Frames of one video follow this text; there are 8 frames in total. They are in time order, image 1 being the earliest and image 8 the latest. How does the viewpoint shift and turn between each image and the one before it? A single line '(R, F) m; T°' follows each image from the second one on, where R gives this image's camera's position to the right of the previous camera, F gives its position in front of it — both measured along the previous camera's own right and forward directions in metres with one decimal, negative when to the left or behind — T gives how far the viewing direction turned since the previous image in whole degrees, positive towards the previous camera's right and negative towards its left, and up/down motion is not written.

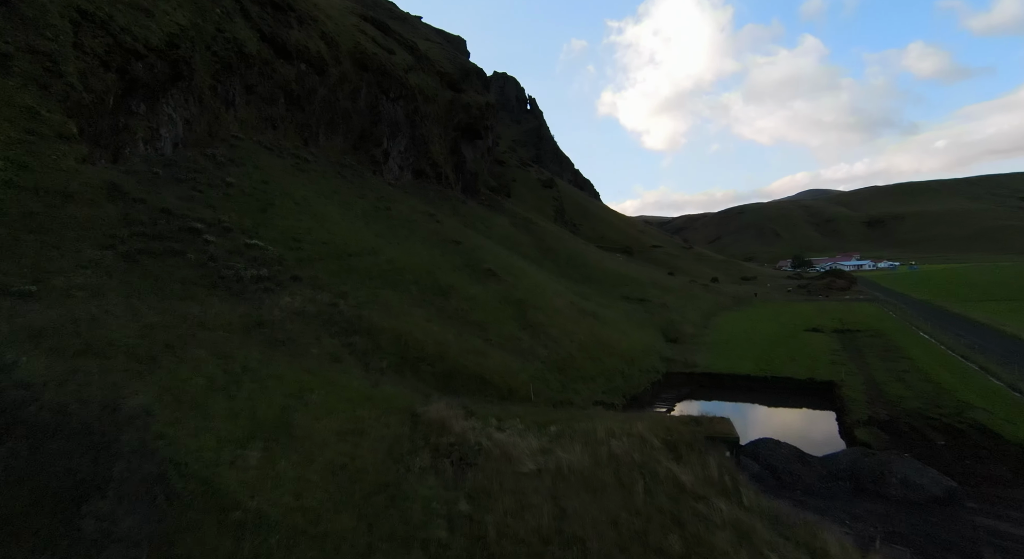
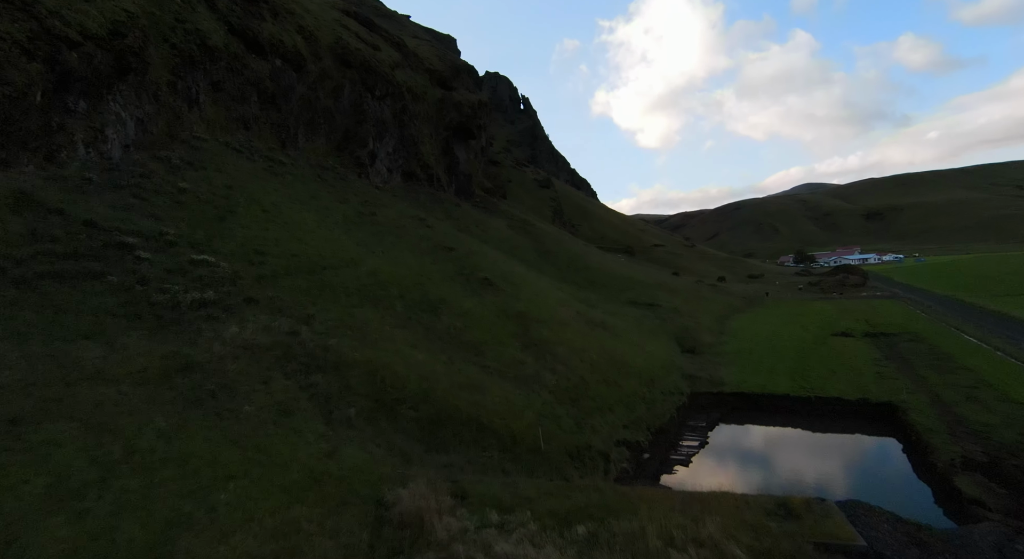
(-0.1, +4.4) m; 0°
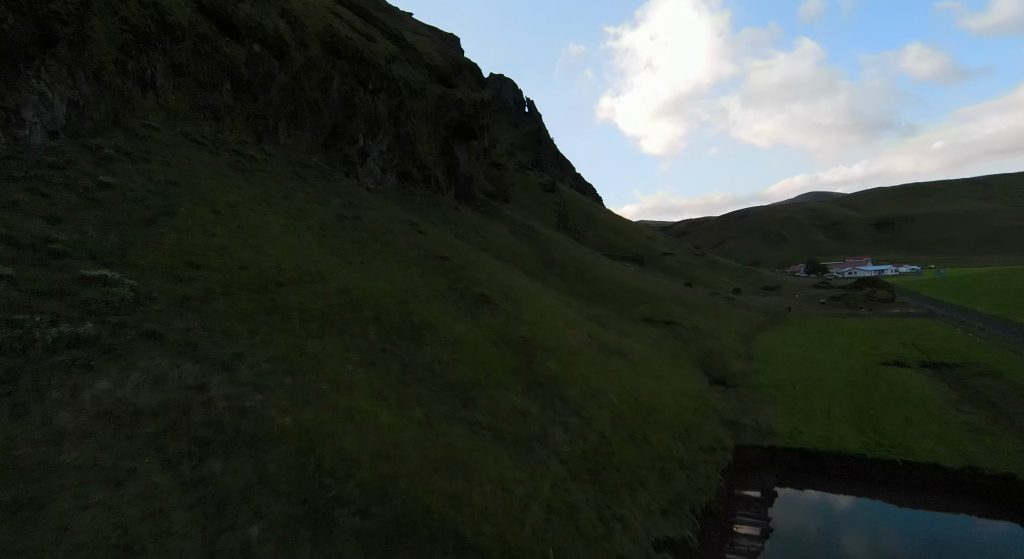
(0.0, +5.8) m; 0°
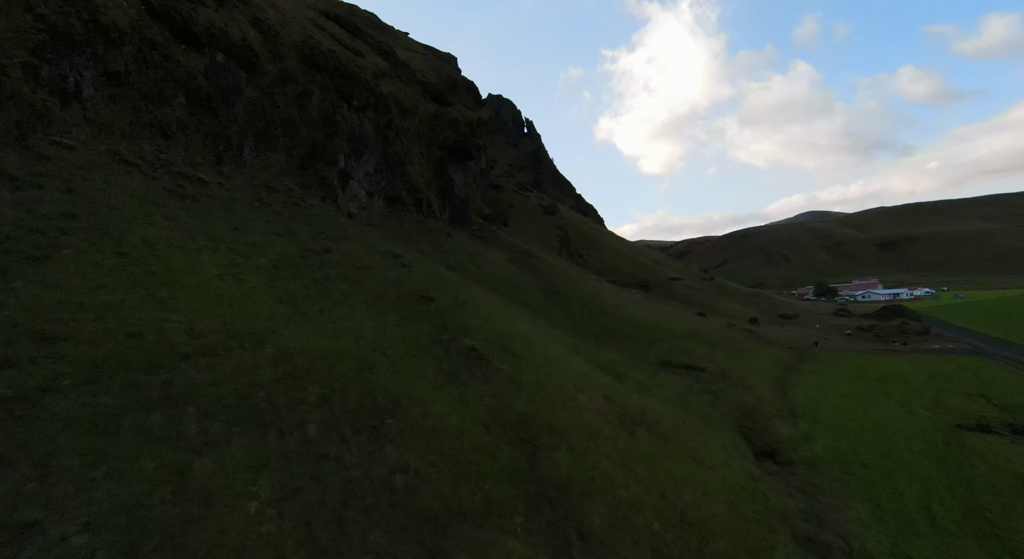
(+0.1, +6.6) m; 0°
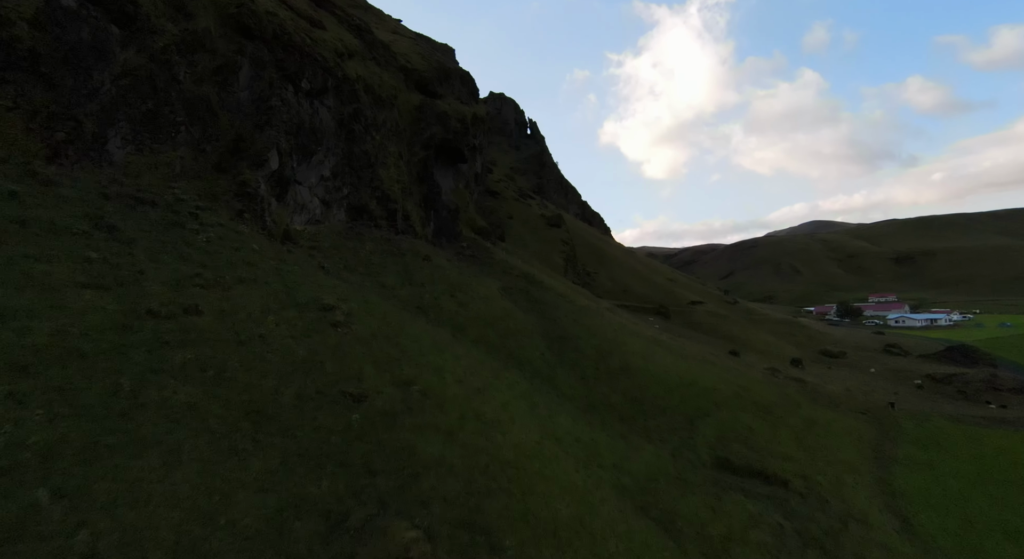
(+0.5, +14.8) m; 0°
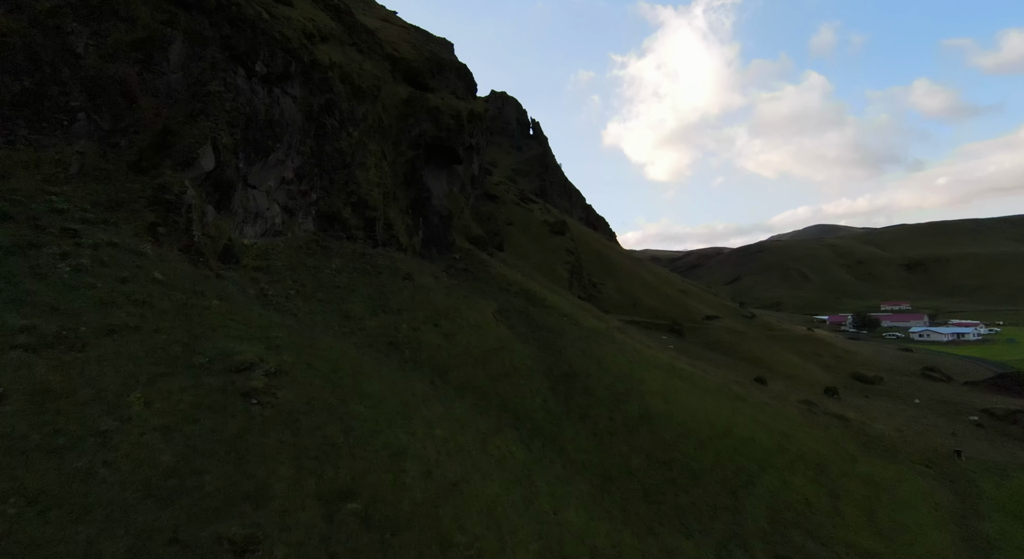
(+0.4, +8.3) m; 0°
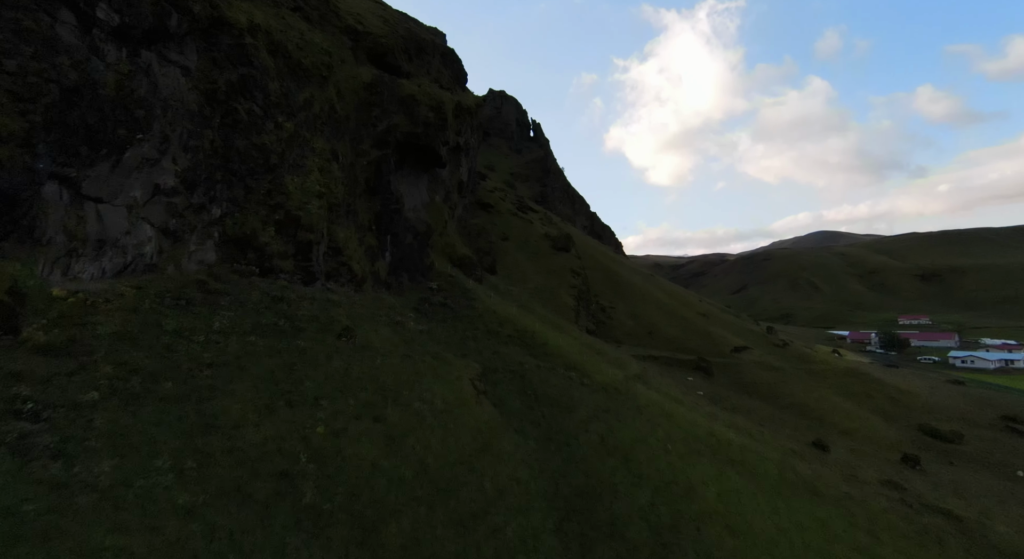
(+0.7, +14.3) m; 0°
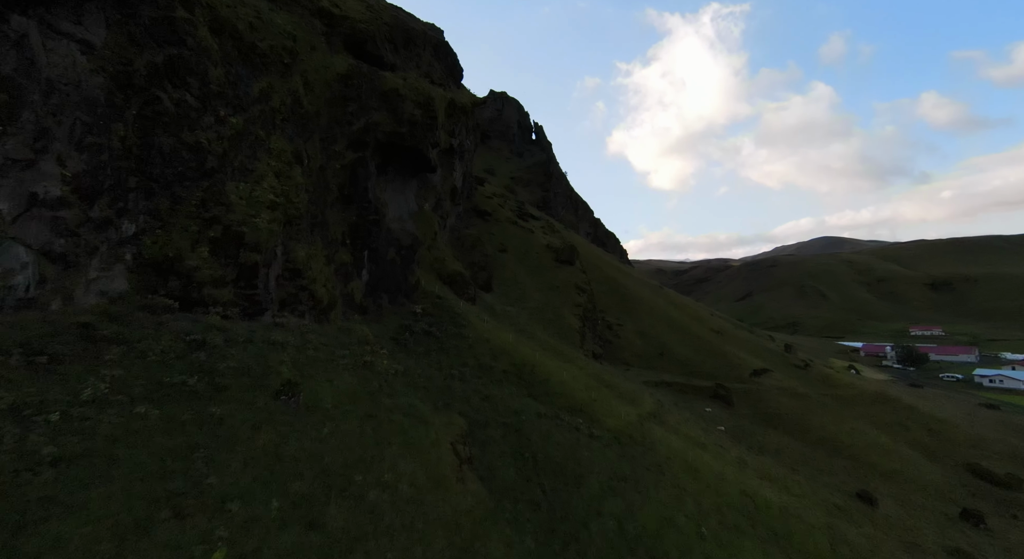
(+0.4, +7.1) m; 0°
